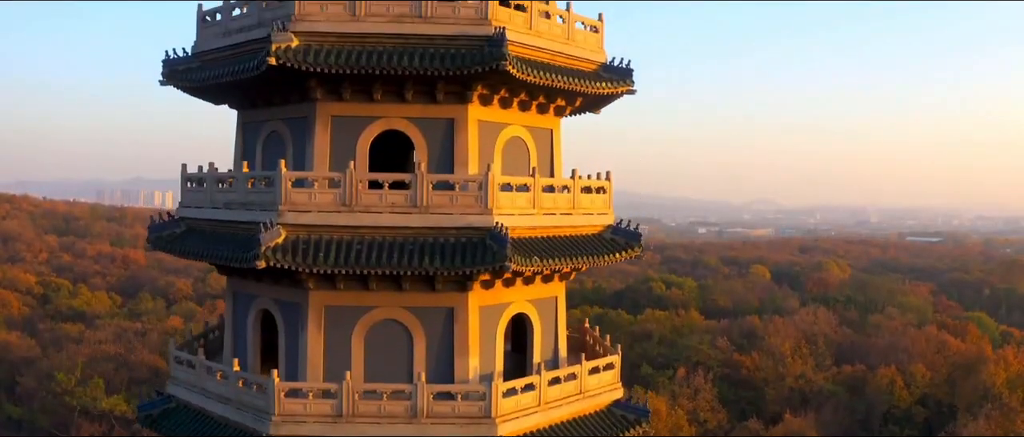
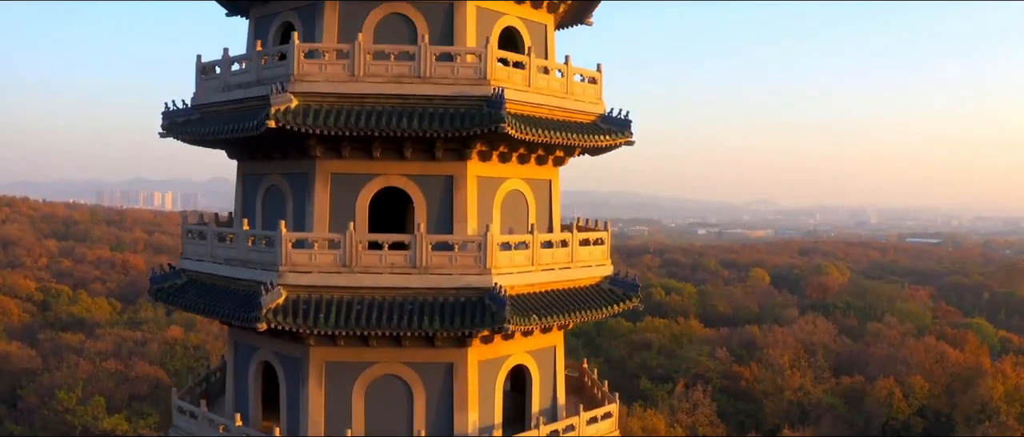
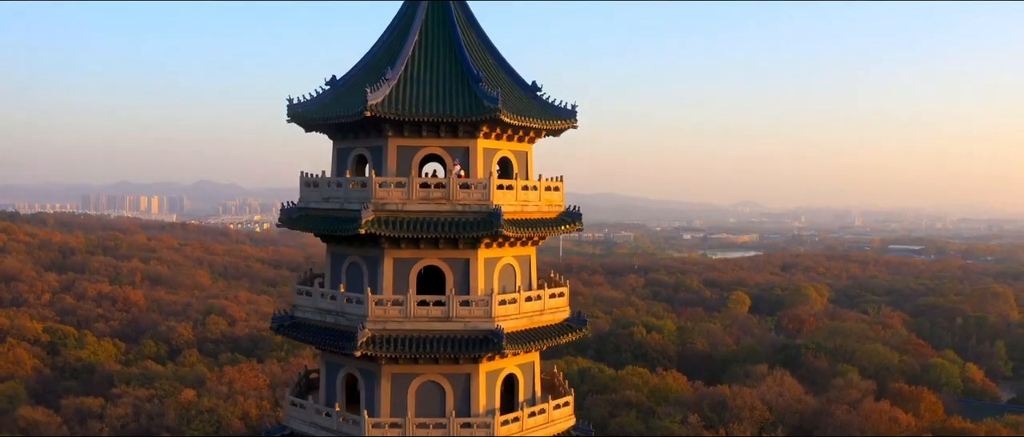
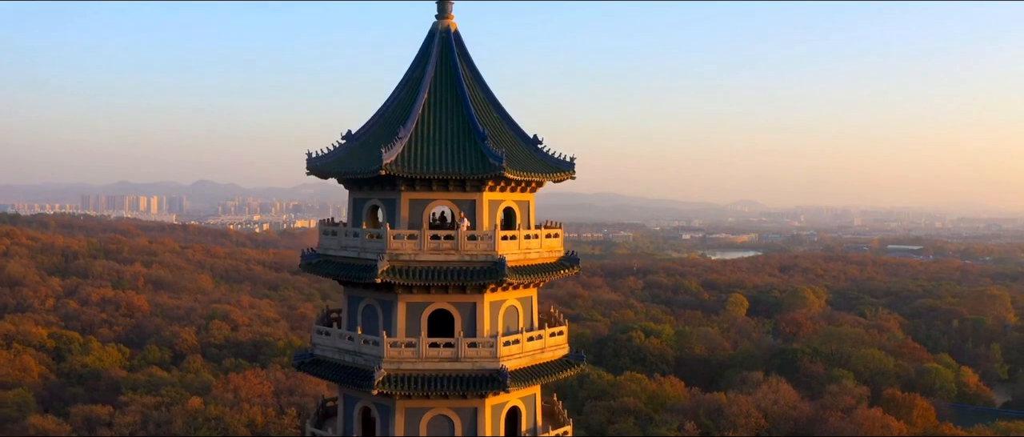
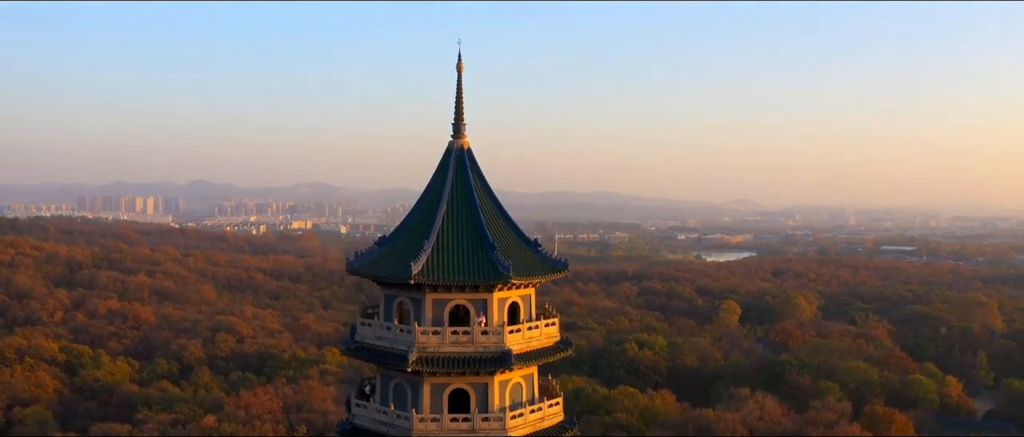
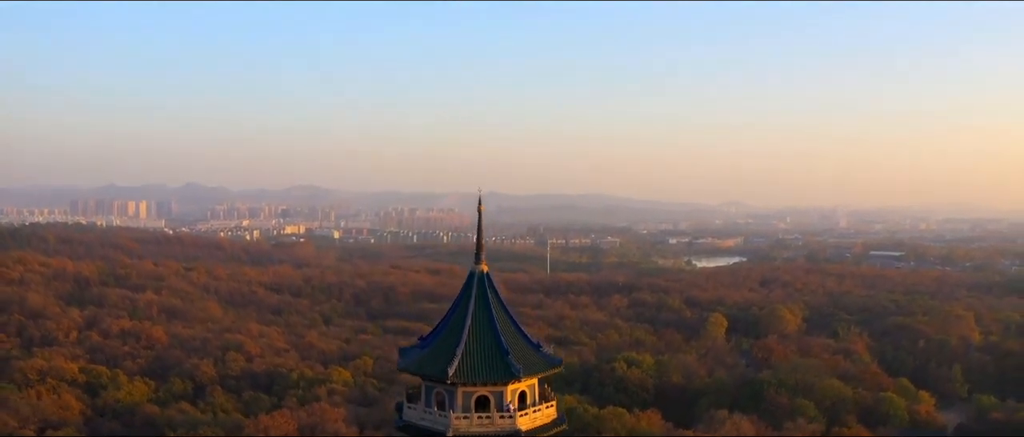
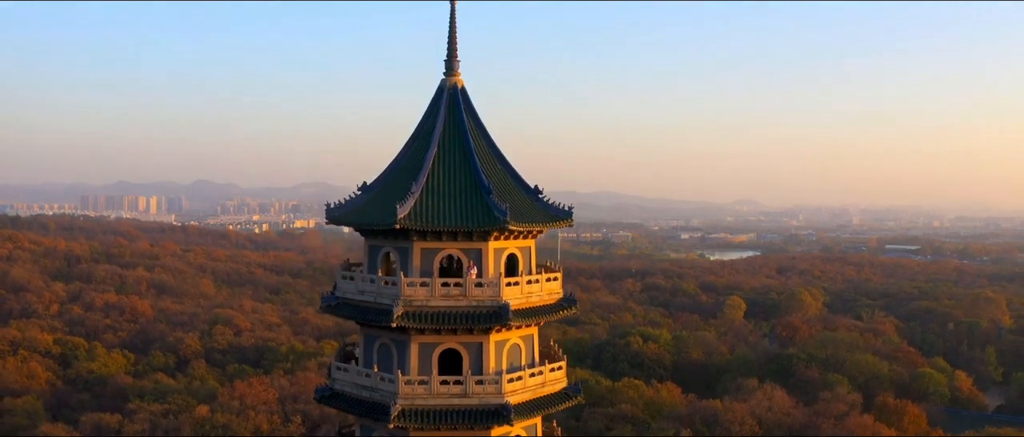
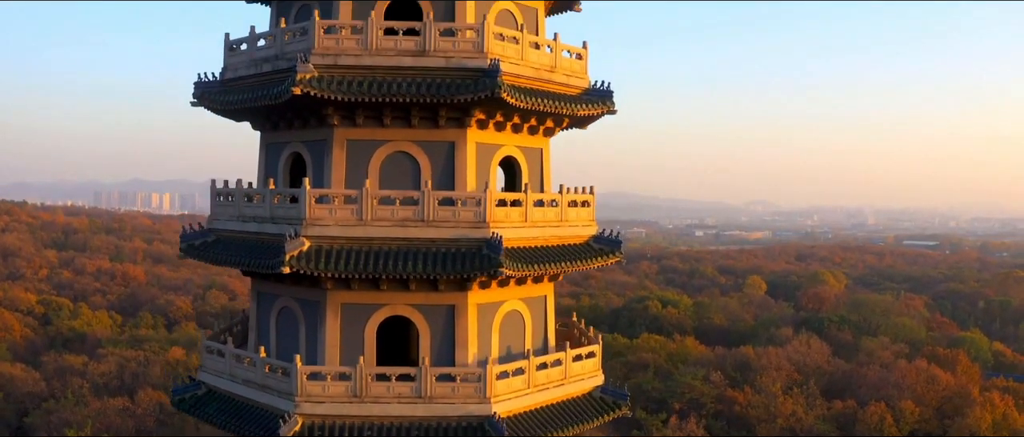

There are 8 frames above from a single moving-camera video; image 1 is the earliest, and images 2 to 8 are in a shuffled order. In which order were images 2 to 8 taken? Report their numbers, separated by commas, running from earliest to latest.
2, 8, 3, 4, 7, 5, 6
